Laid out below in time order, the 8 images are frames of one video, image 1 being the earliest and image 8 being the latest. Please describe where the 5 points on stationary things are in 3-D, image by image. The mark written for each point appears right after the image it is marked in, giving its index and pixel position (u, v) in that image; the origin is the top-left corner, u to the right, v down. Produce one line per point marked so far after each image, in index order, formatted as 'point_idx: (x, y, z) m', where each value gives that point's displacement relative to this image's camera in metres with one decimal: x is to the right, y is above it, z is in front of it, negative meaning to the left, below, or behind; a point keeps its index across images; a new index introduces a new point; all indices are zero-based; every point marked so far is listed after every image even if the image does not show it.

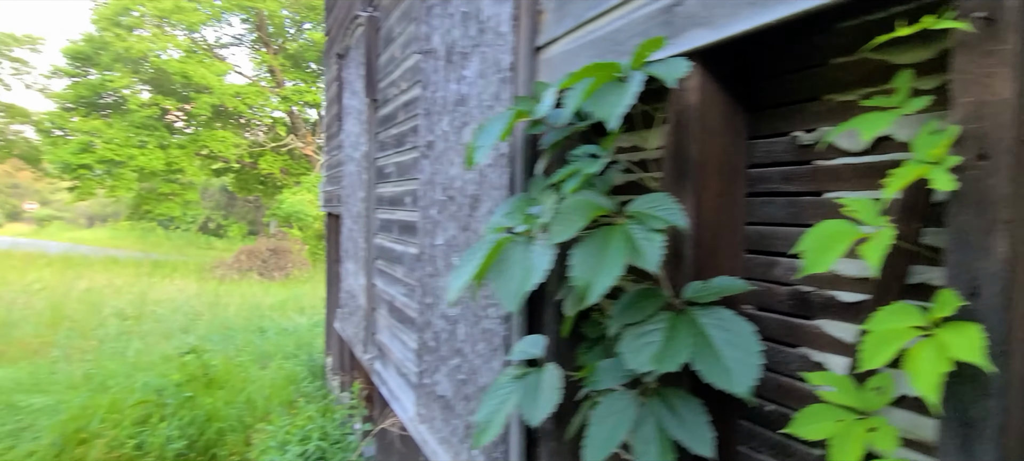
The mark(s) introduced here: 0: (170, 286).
0: (-6.5, -1.0, +9.3) m
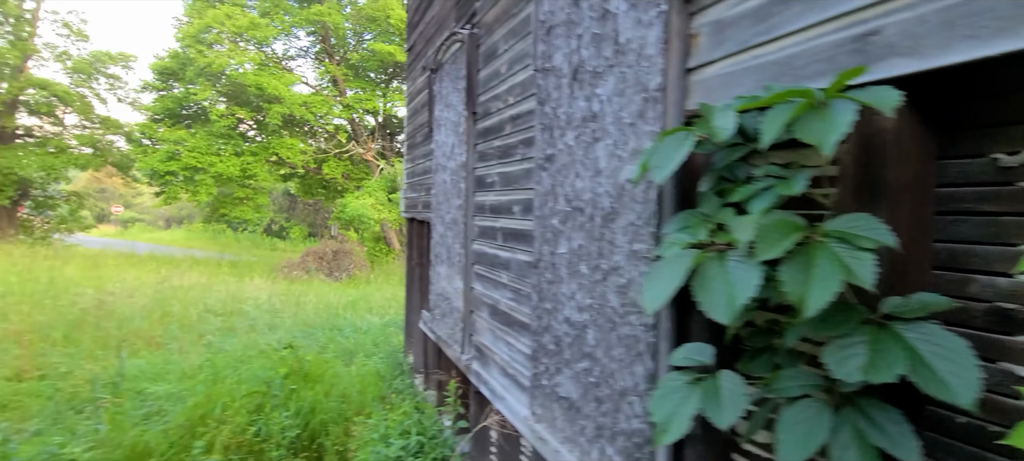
0: (-5.4, -1.1, +10.0) m
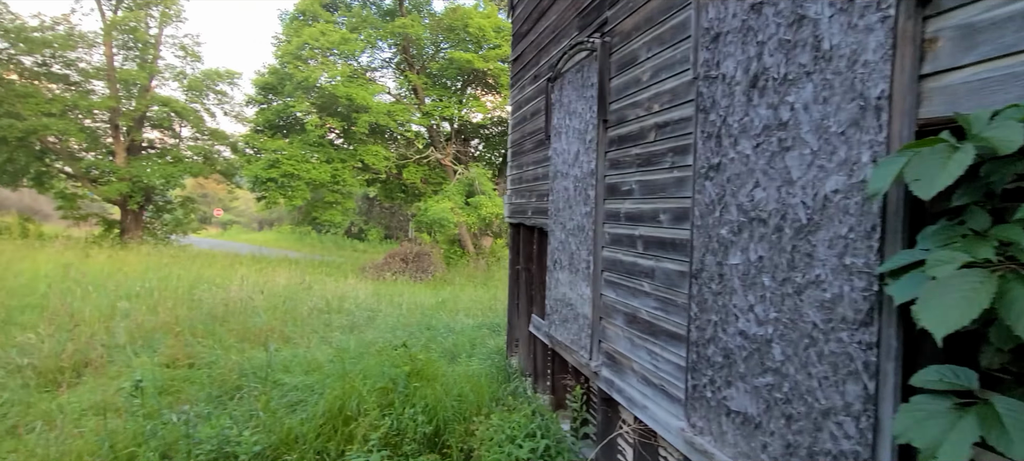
0: (-3.6, -1.1, +10.6) m
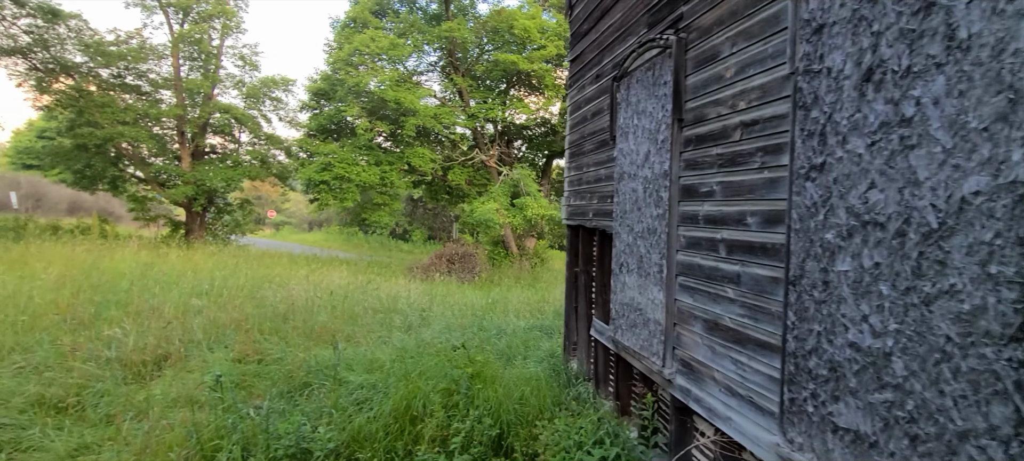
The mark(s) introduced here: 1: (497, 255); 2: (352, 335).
0: (-2.6, -1.2, +10.8) m
1: (-0.6, -0.9, +17.6) m
2: (-1.9, -1.3, +5.9) m
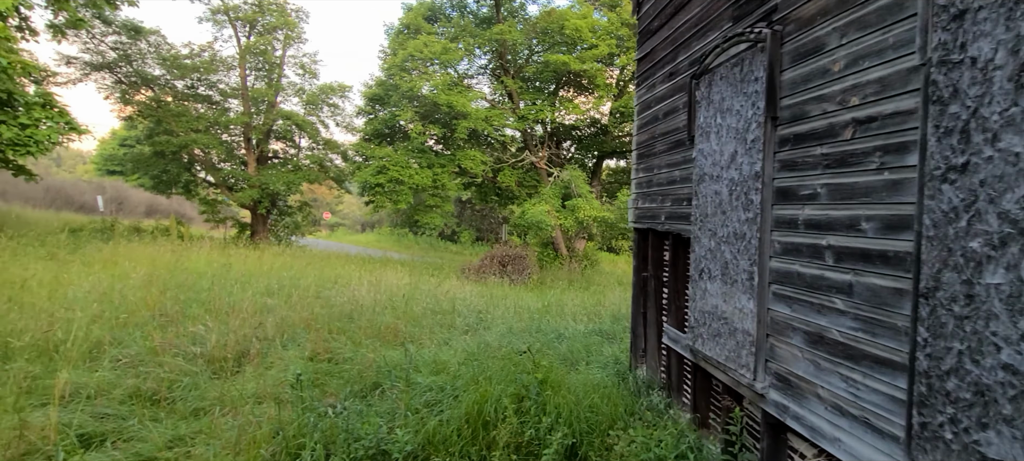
0: (-1.4, -1.2, +10.9) m
1: (+1.3, -0.9, +17.5) m
2: (-1.2, -1.3, +6.0) m
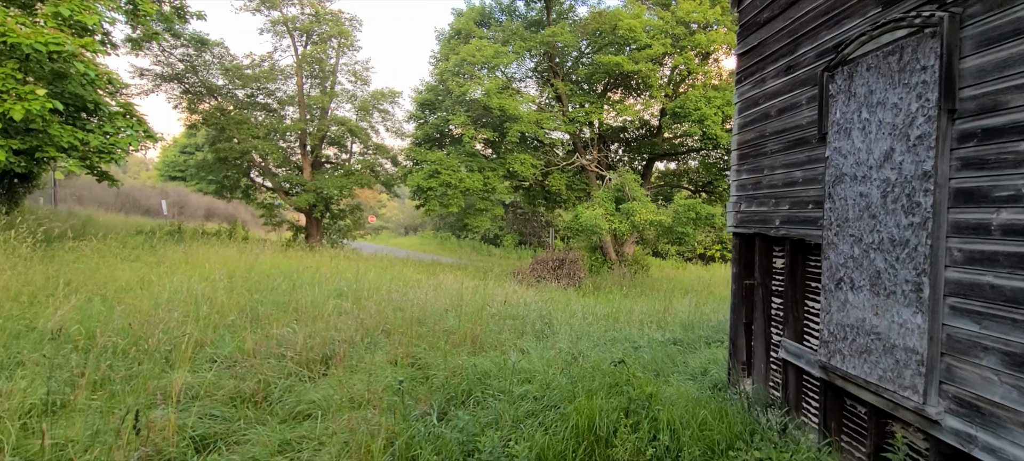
0: (0.0, -1.3, +10.8) m
1: (+3.1, -1.1, +17.2) m
2: (-0.2, -1.3, +5.9) m
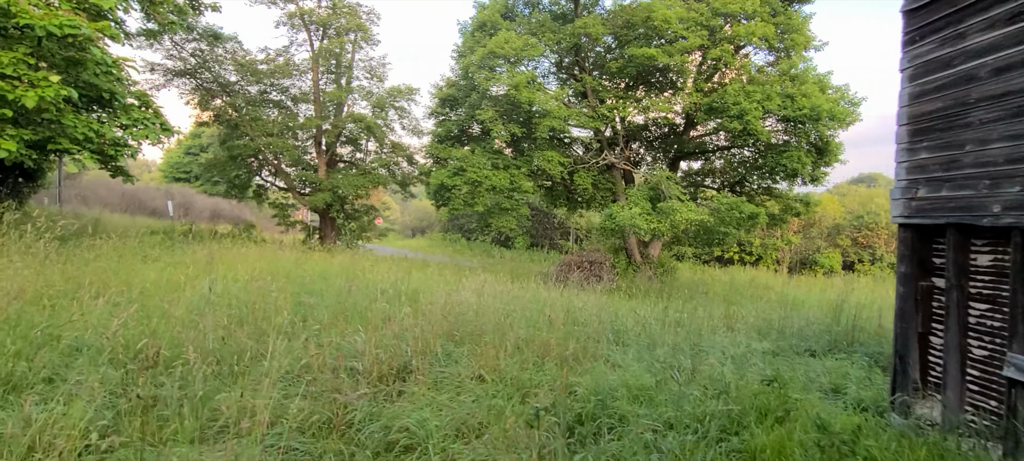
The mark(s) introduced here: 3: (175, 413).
0: (+0.9, -1.3, +10.0) m
1: (+4.0, -1.1, +16.5) m
2: (+0.7, -1.3, +5.1) m
3: (-2.1, -1.1, +3.1) m
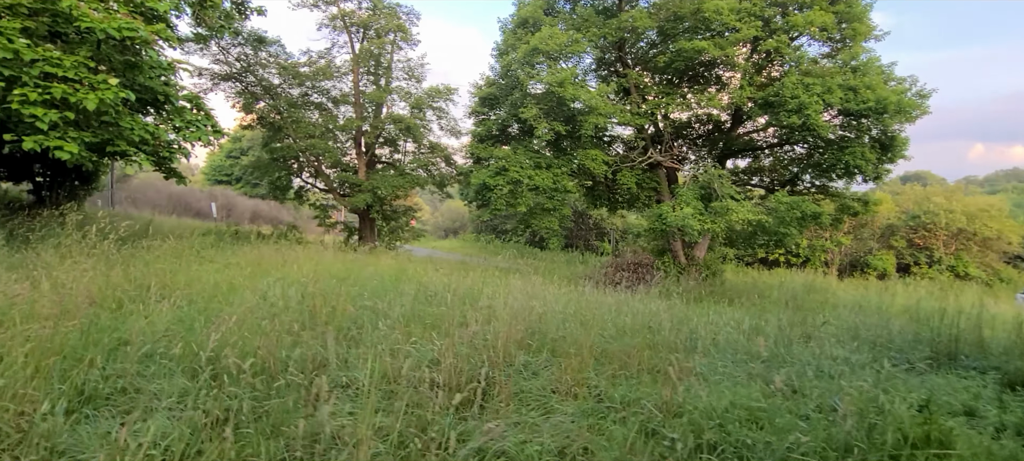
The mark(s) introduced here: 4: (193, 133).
0: (+2.0, -1.3, +9.6) m
1: (+5.5, -1.1, +15.8) m
2: (+1.5, -1.3, +4.7) m
3: (-1.5, -1.1, +2.8) m
4: (-6.7, +2.1, +10.4) m
